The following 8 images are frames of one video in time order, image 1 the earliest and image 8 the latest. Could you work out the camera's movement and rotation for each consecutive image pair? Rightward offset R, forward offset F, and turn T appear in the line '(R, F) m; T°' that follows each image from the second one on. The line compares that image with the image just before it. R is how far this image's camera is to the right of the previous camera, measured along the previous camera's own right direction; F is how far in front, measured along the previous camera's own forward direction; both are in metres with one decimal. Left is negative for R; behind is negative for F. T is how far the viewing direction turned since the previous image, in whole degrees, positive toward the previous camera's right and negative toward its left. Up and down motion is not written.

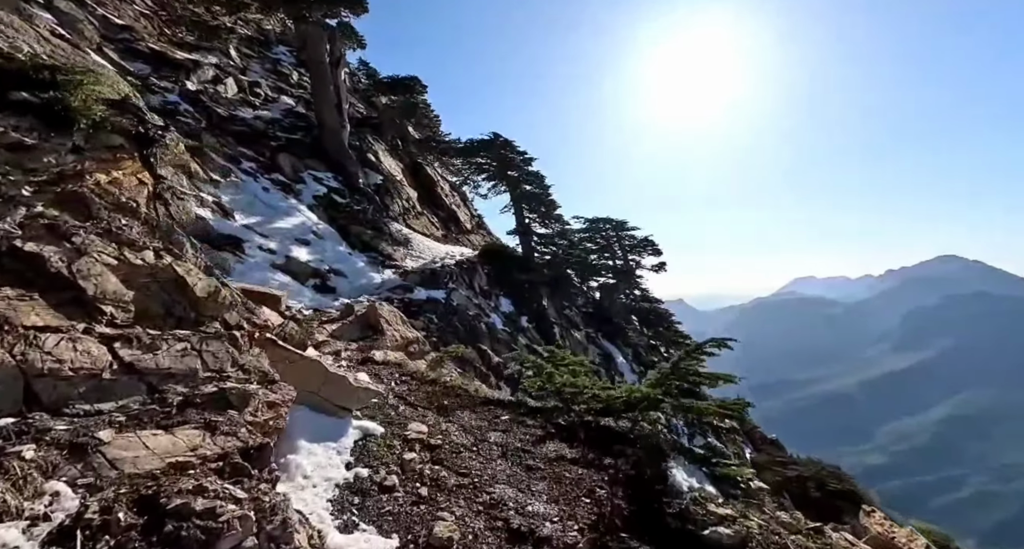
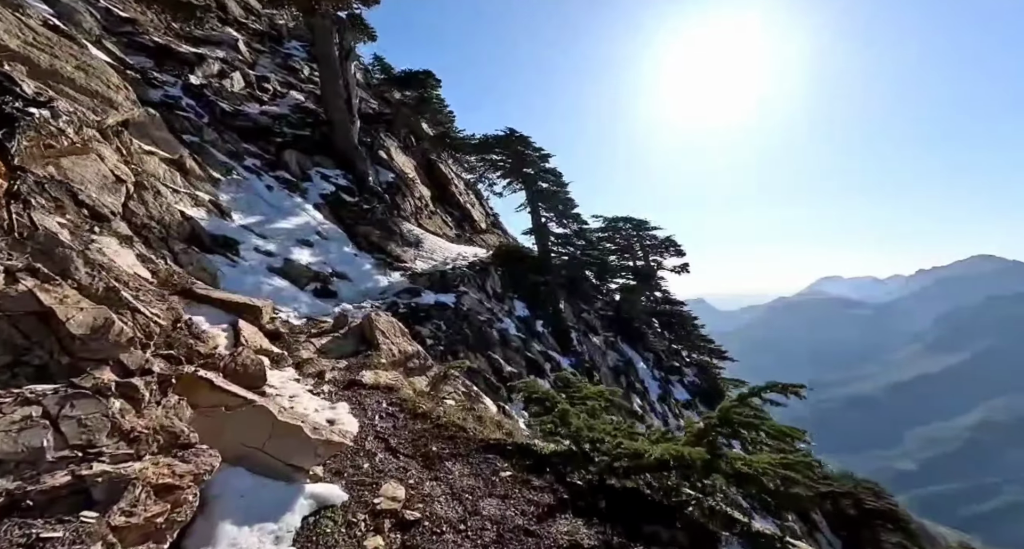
(+0.1, +1.0) m; -2°
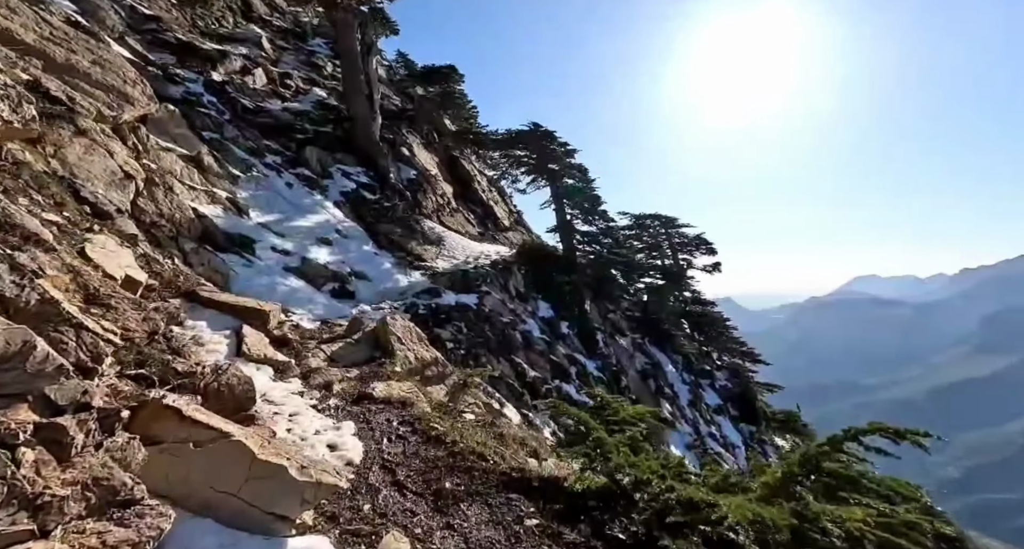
(0.0, +0.7) m; -3°
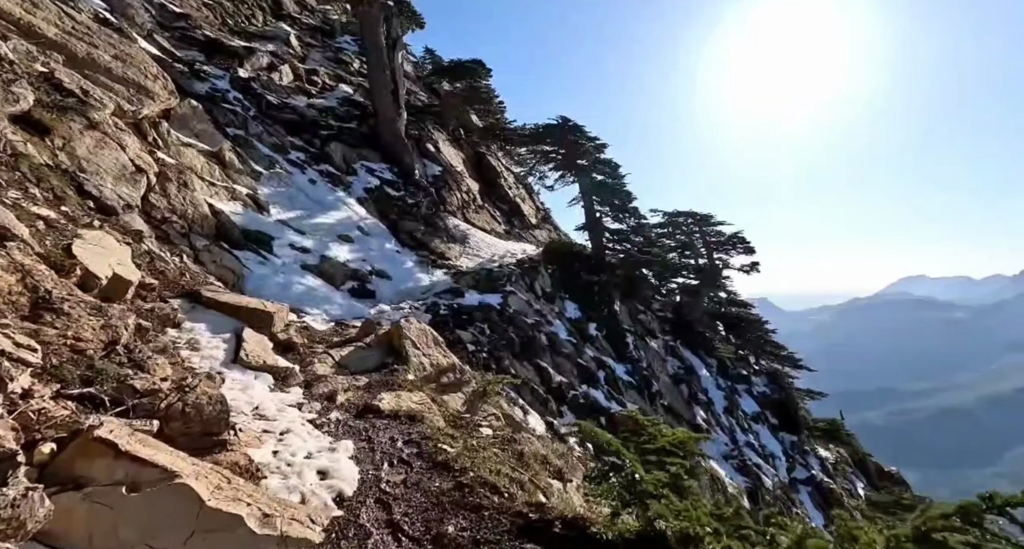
(+0.1, +0.6) m; -4°
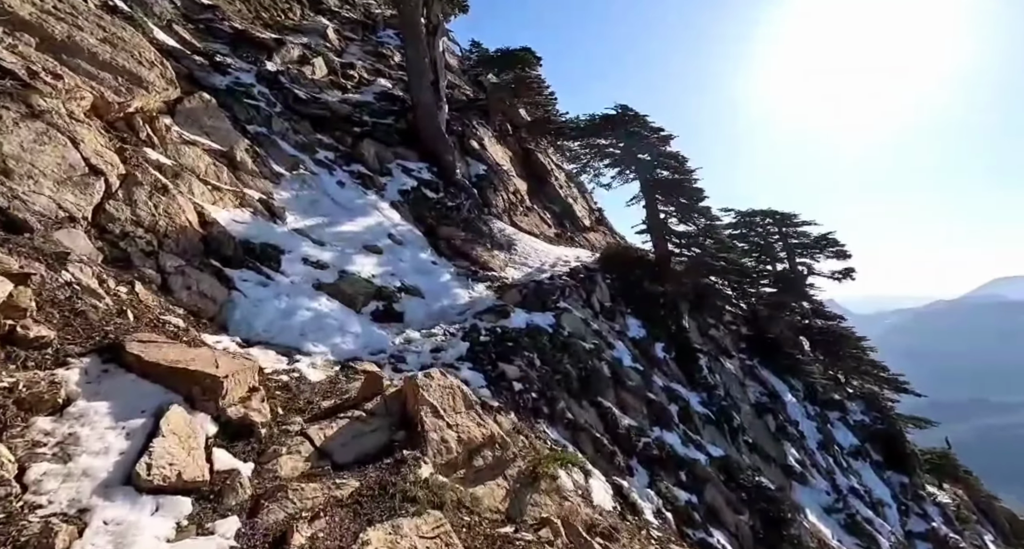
(-0.2, +2.2) m; -6°
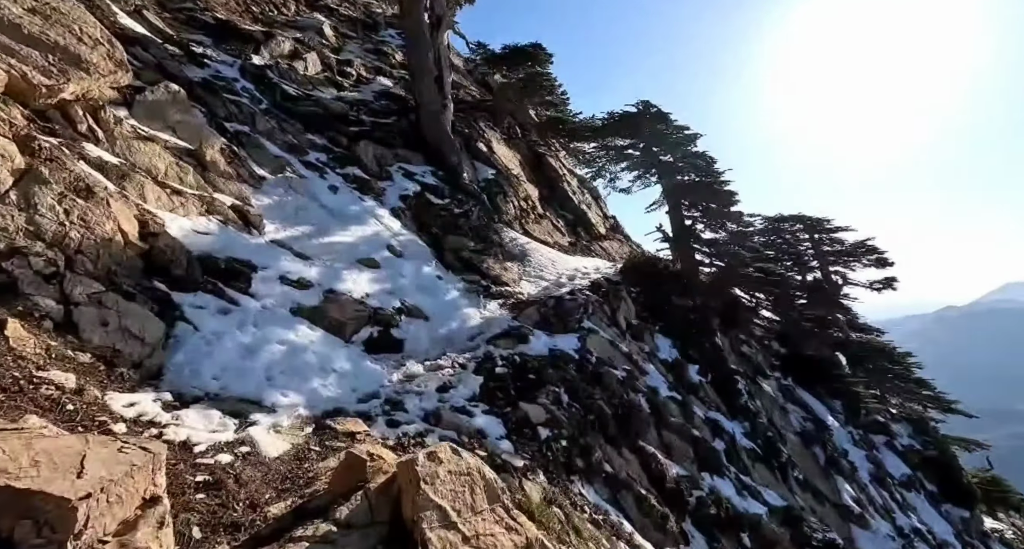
(-0.3, +1.6) m; -1°
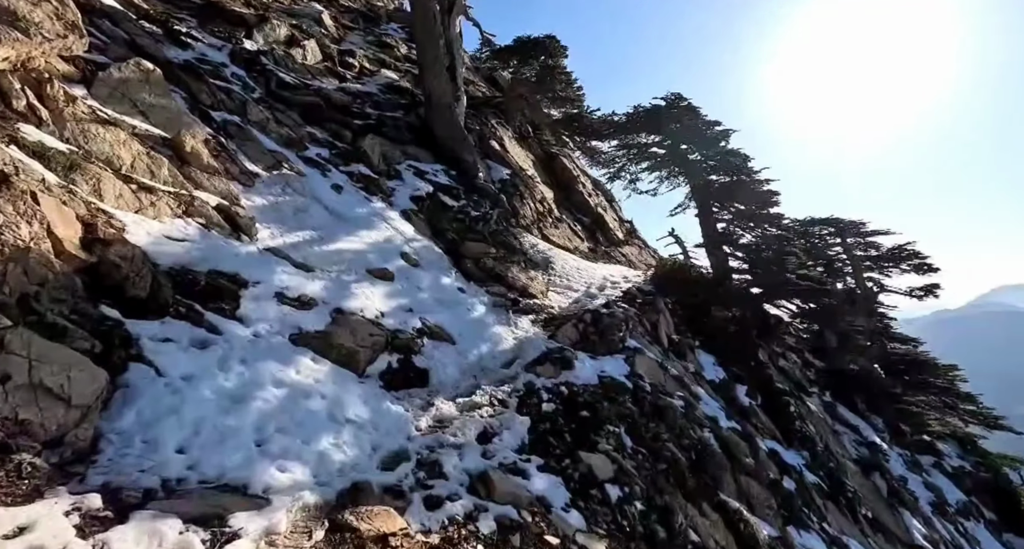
(-0.8, +1.5) m; +1°
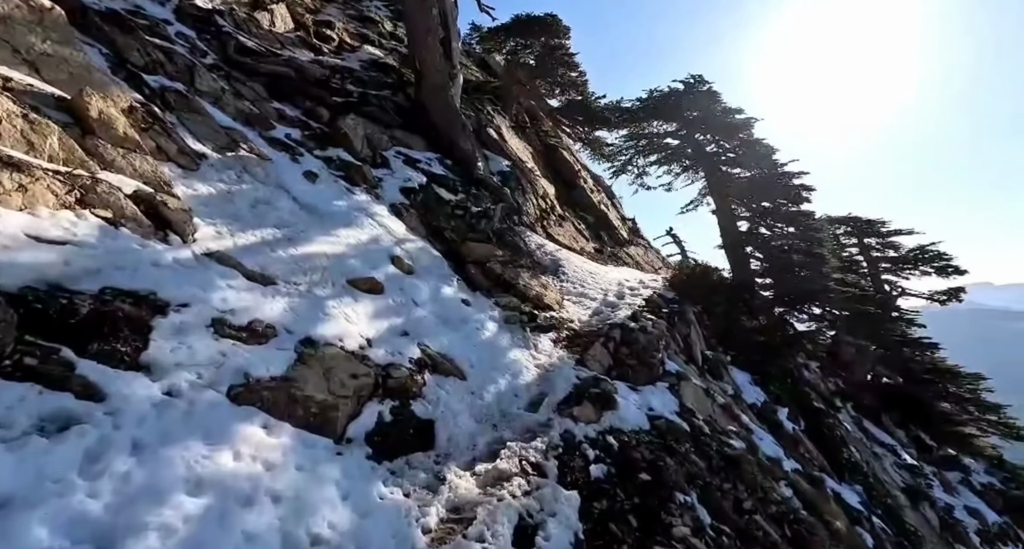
(-0.6, +1.8) m; +2°
